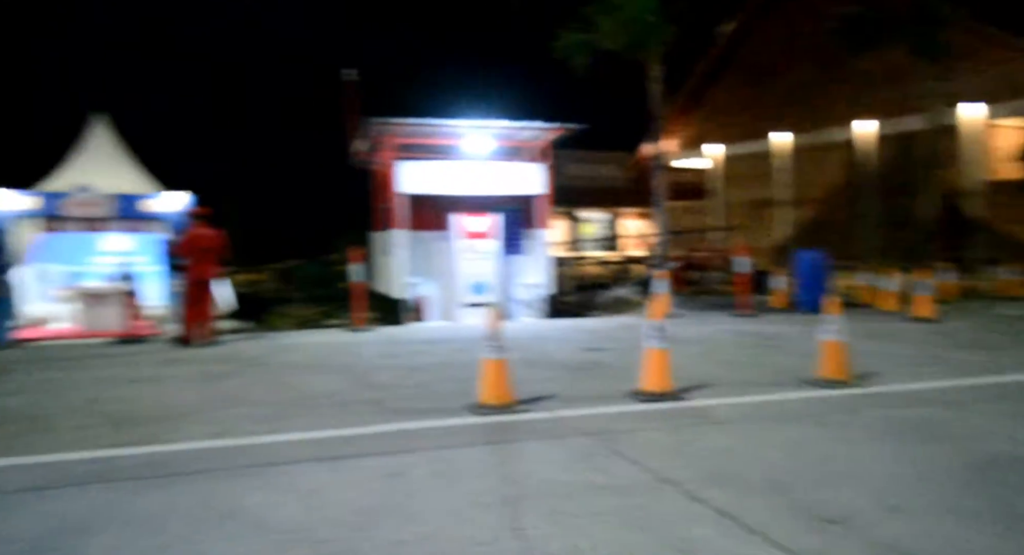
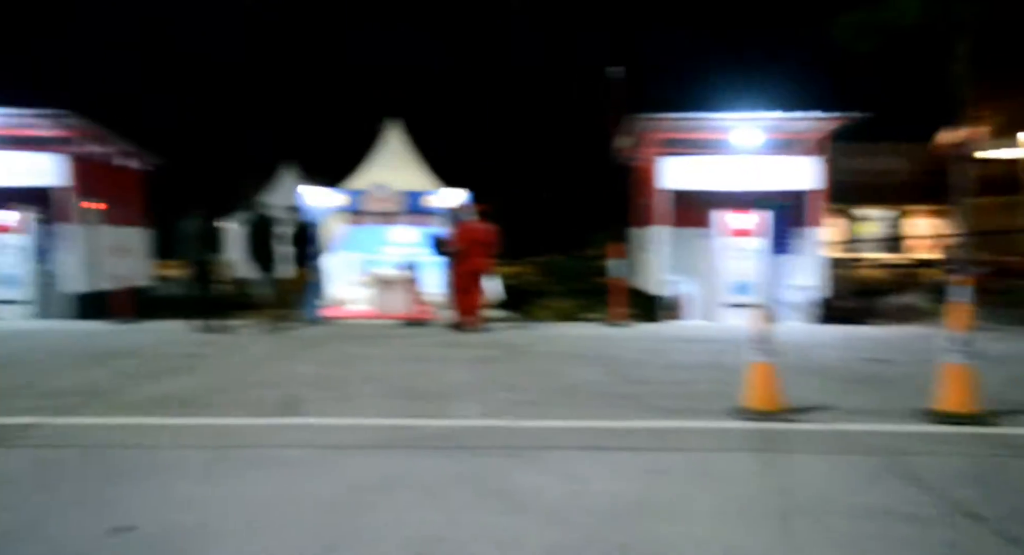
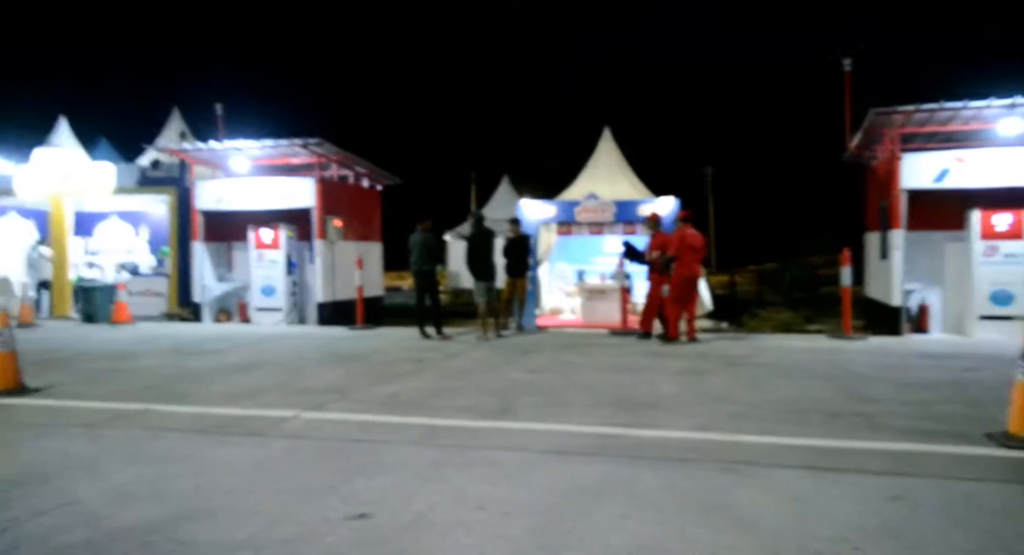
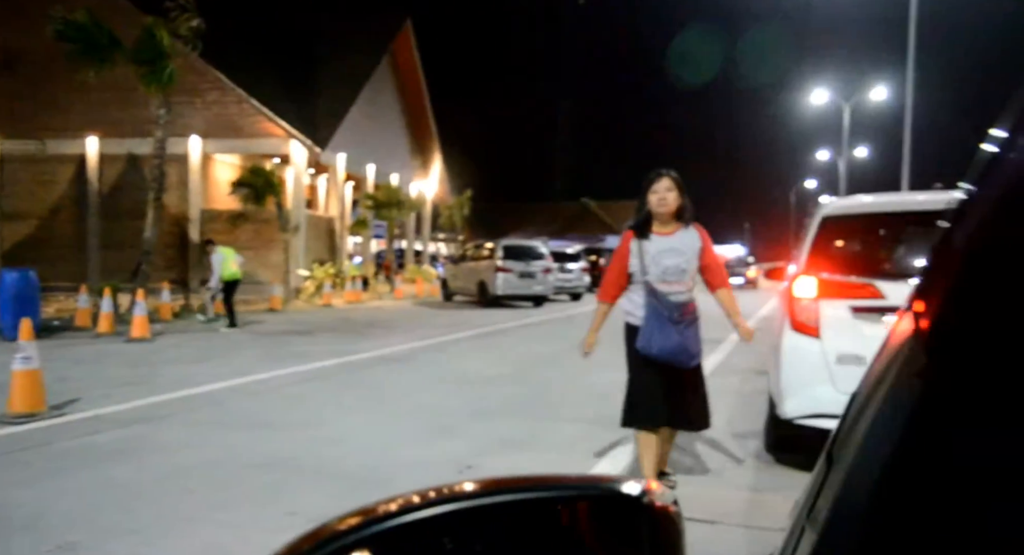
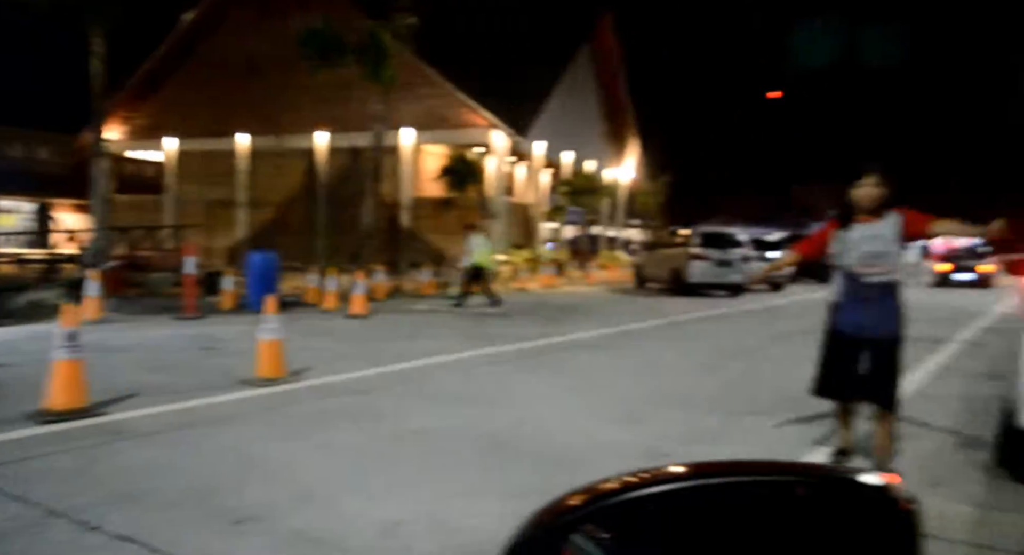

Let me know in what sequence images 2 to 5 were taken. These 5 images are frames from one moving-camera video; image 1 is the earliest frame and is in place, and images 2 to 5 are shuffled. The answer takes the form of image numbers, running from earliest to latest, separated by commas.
2, 3, 5, 4
